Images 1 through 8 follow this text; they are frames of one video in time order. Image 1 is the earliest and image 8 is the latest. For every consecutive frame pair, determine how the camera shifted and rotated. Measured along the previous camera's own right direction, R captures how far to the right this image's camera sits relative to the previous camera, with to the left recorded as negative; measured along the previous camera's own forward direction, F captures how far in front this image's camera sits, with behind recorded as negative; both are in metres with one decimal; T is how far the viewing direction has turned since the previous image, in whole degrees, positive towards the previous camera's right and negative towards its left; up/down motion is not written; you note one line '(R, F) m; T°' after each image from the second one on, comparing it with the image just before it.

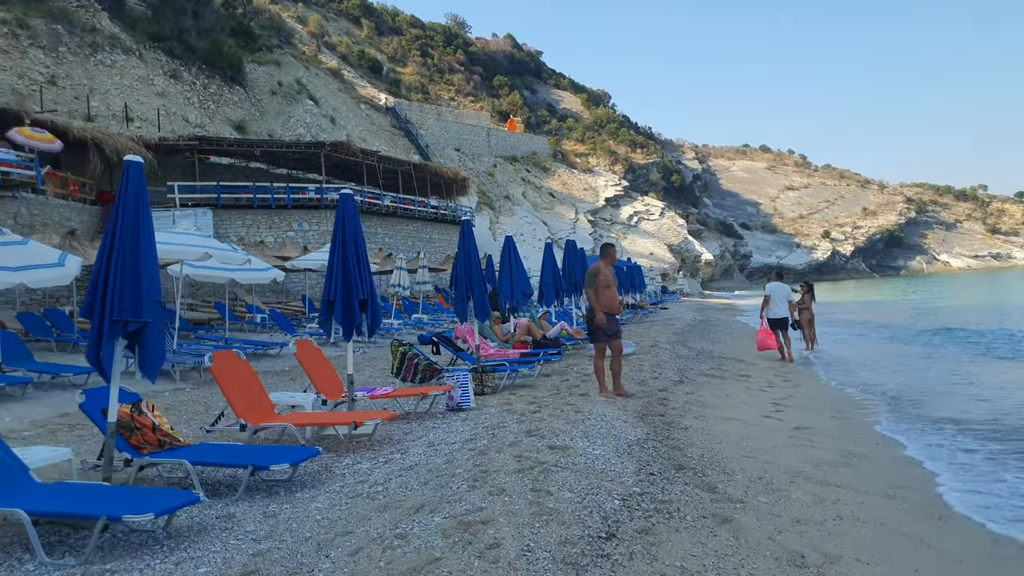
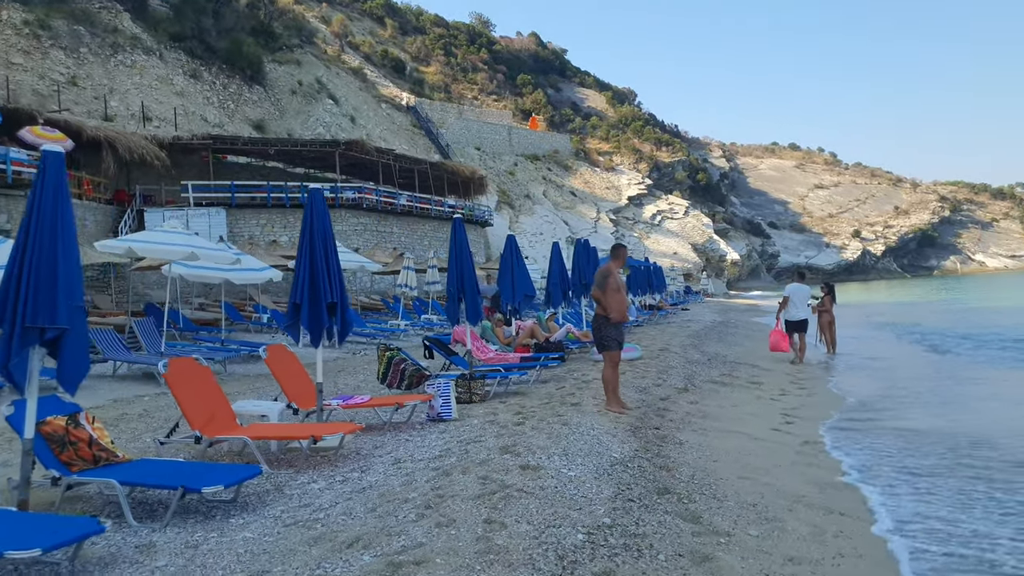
(+0.3, +0.4) m; -2°
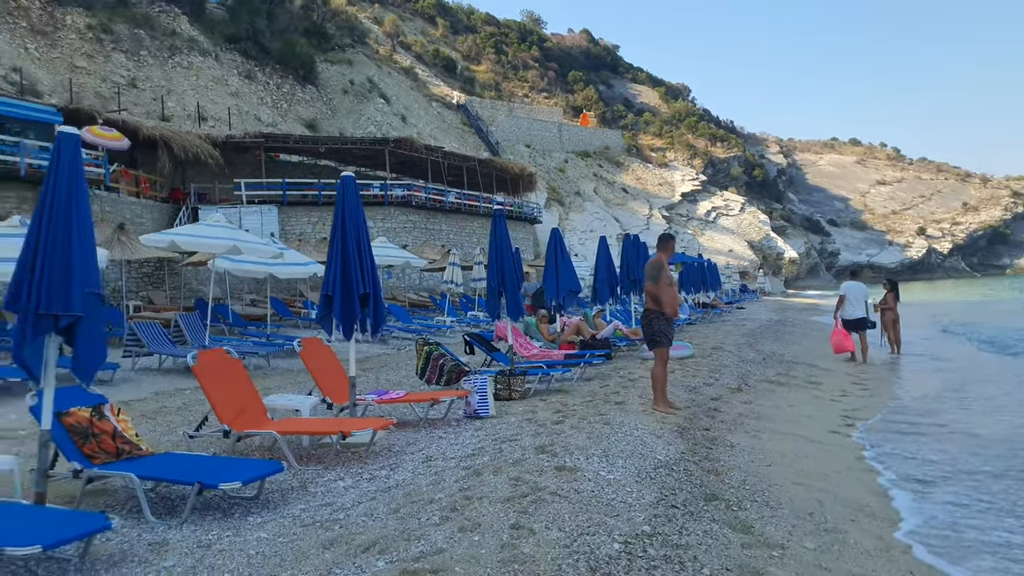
(+0.1, +0.3) m; -4°
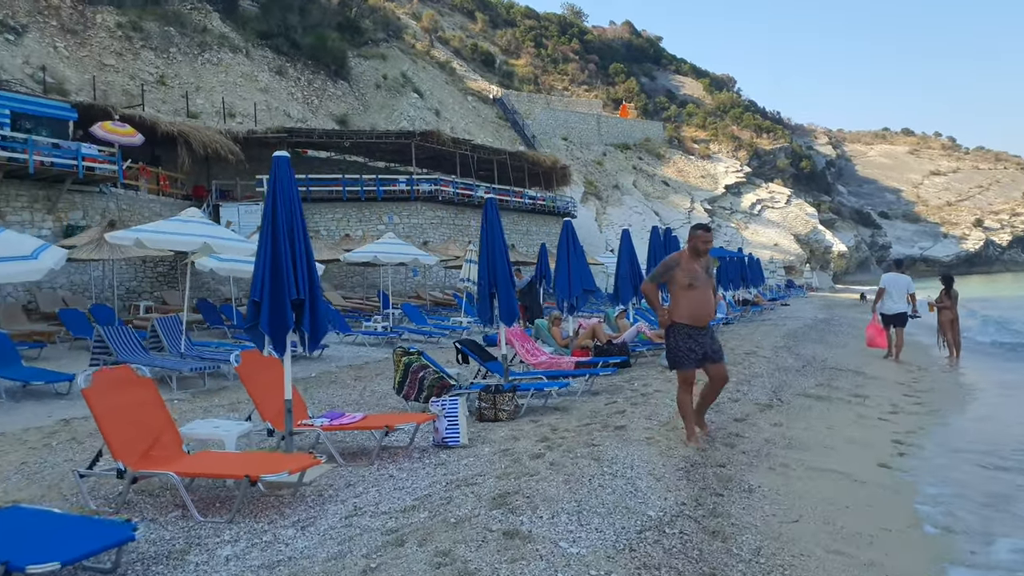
(+0.4, +1.0) m; -3°
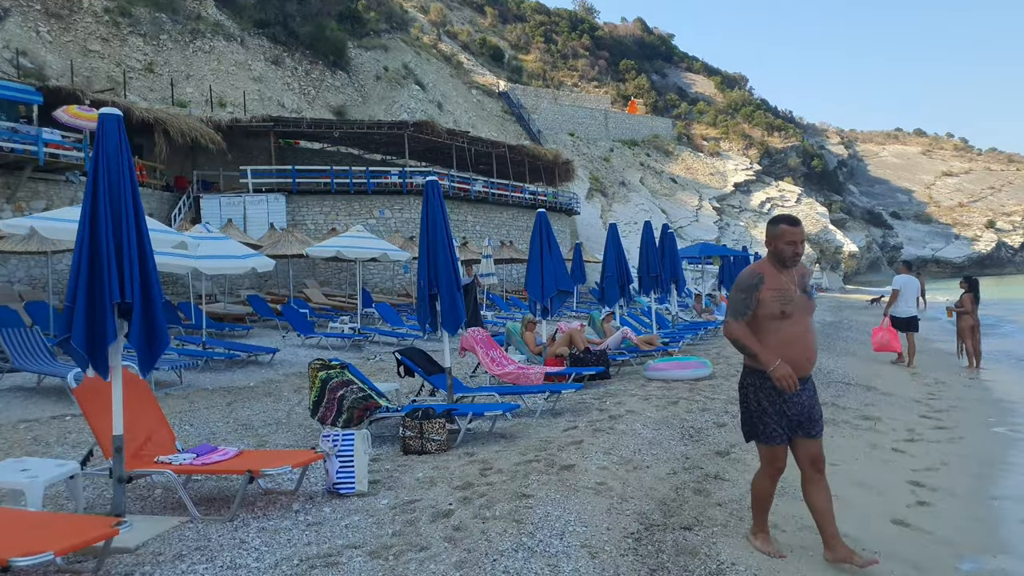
(+0.5, +1.1) m; -1°
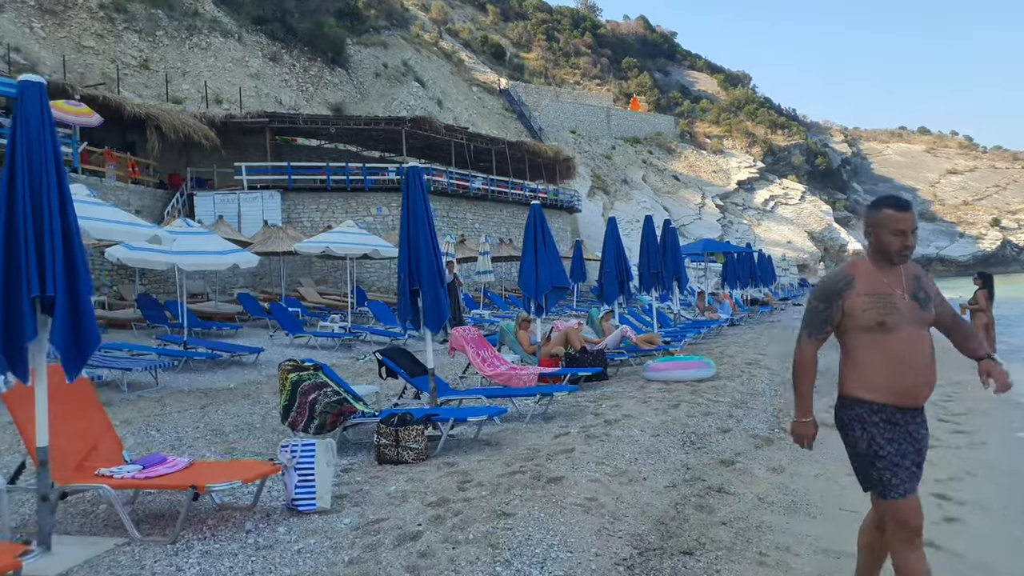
(+0.1, +0.4) m; 0°
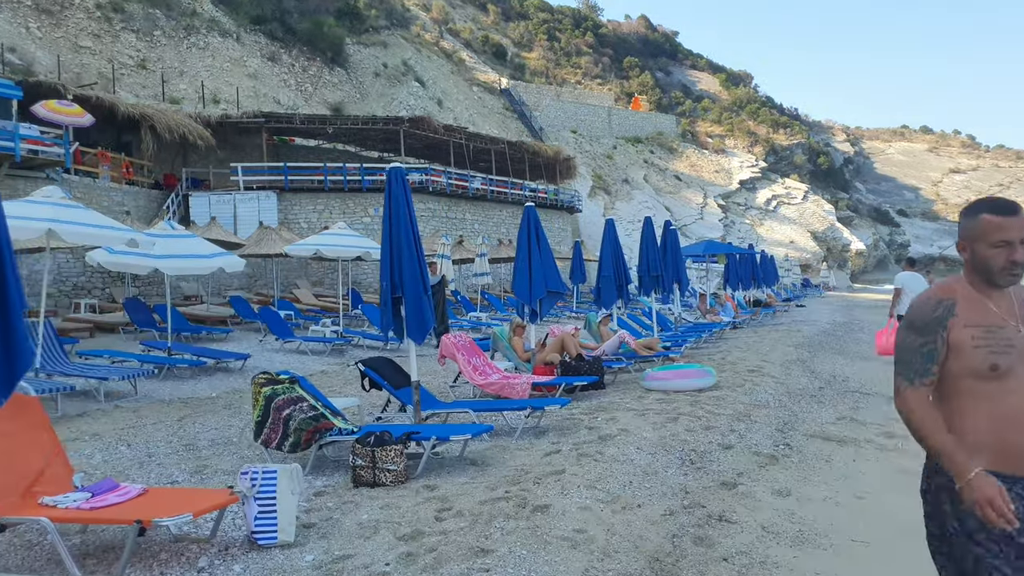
(+0.1, +0.3) m; 0°
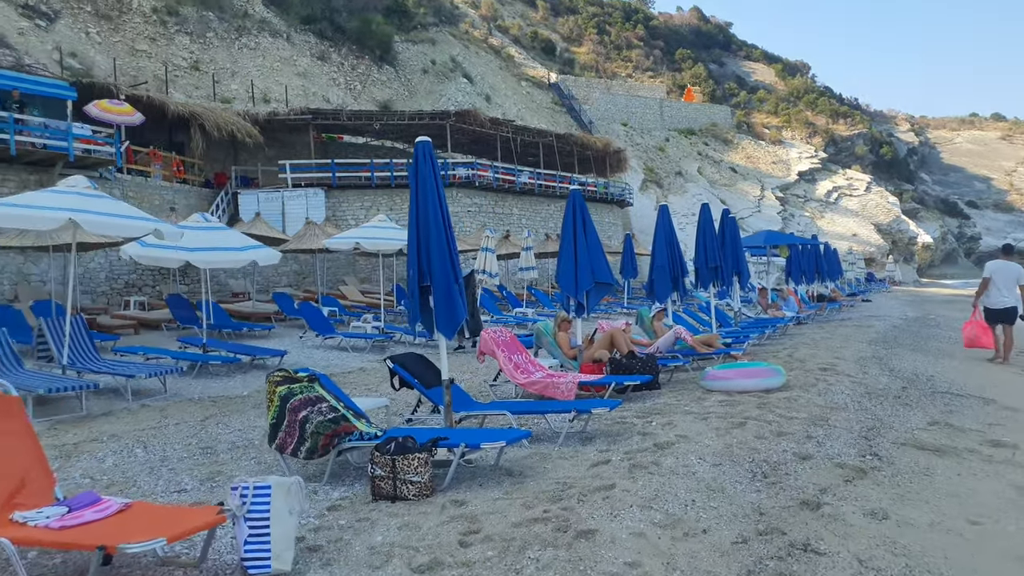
(+0.1, +0.5) m; -4°
